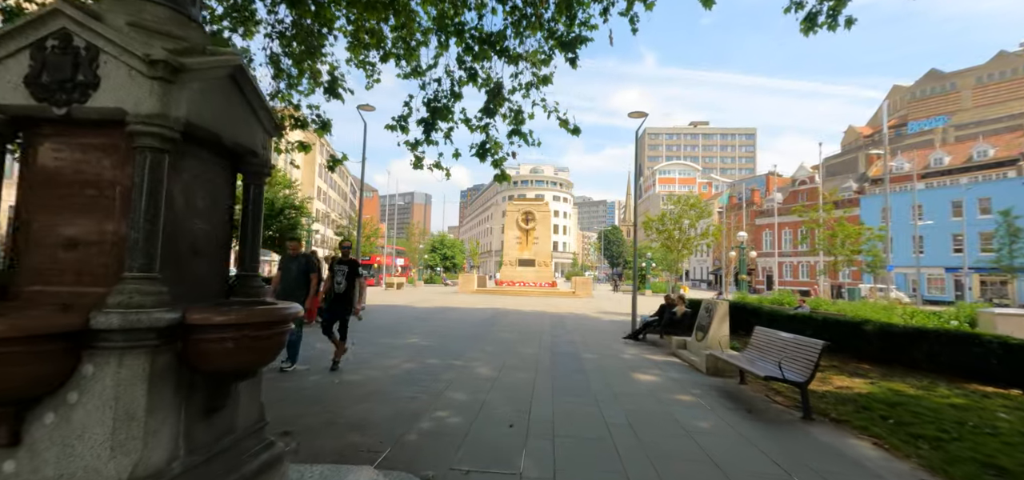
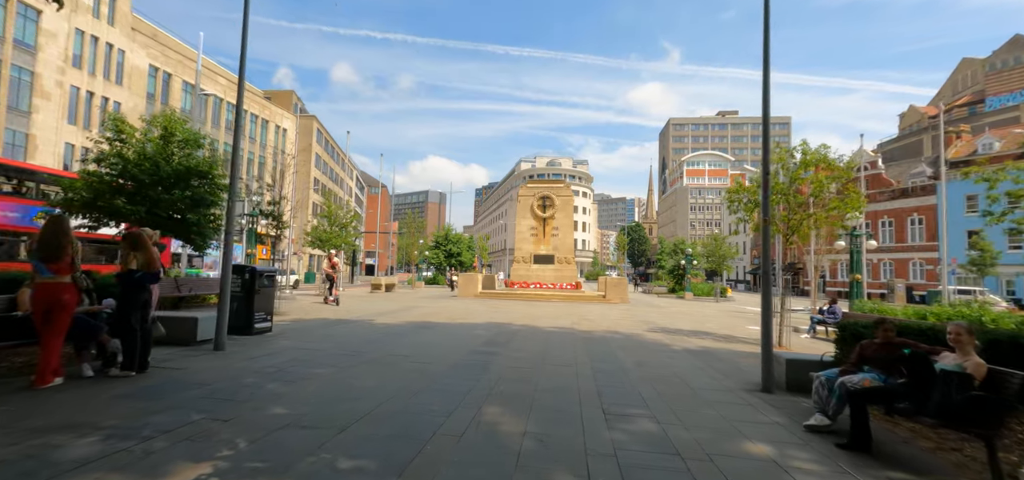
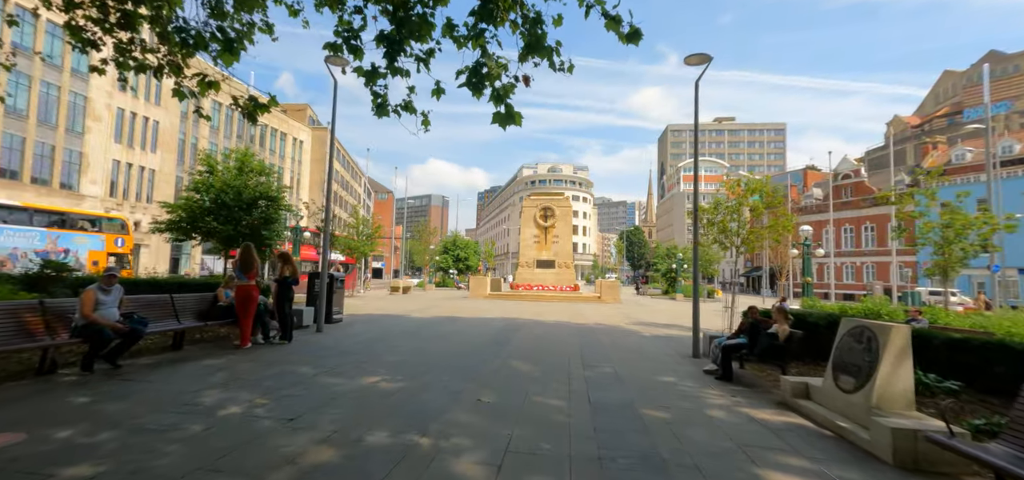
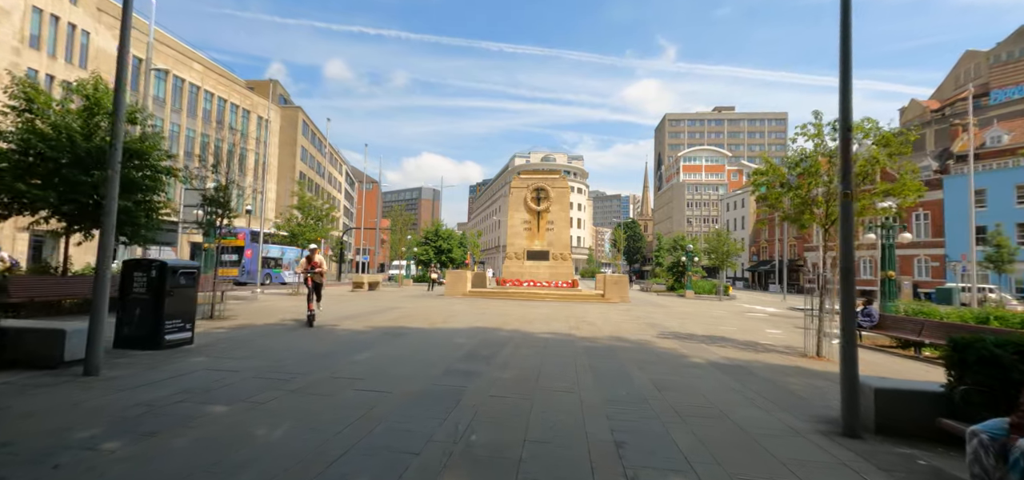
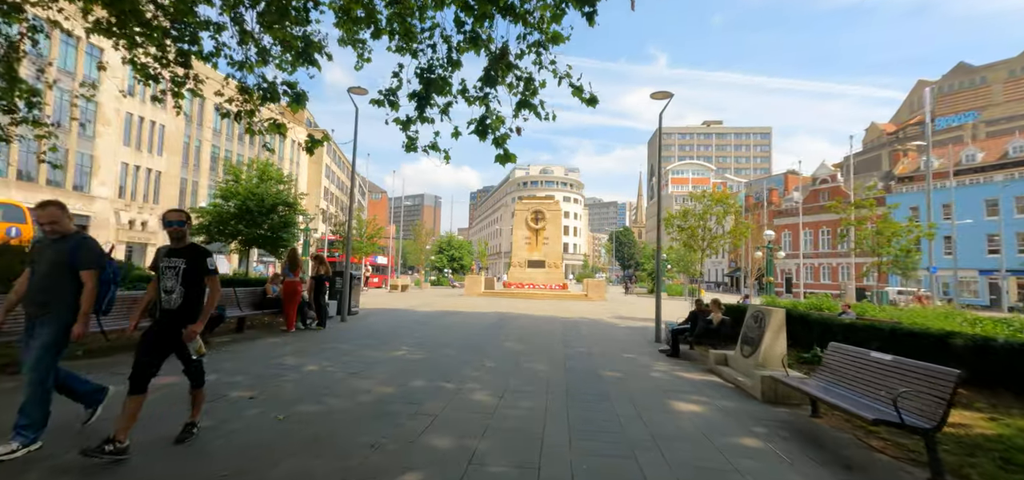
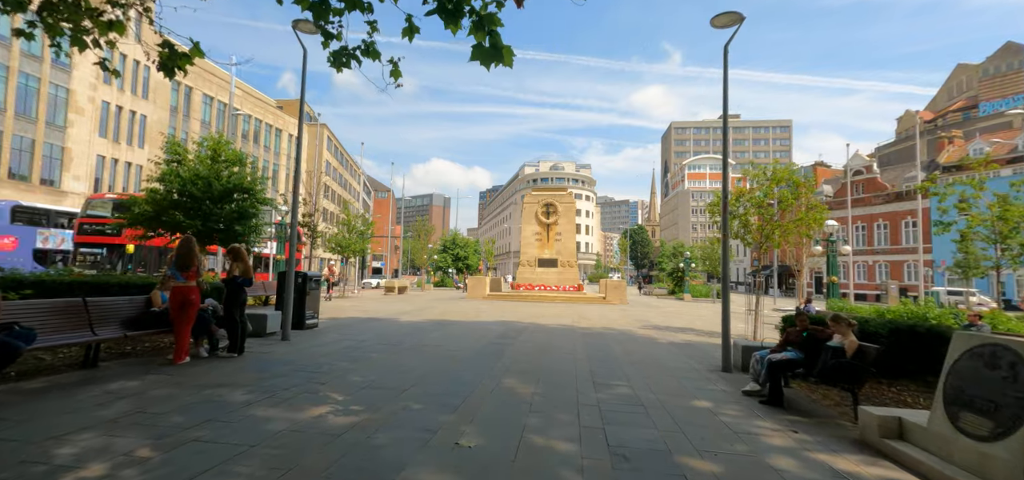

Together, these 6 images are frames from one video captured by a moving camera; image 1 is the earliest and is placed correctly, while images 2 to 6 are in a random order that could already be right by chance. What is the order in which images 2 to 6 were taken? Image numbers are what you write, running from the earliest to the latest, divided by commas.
5, 3, 6, 2, 4
